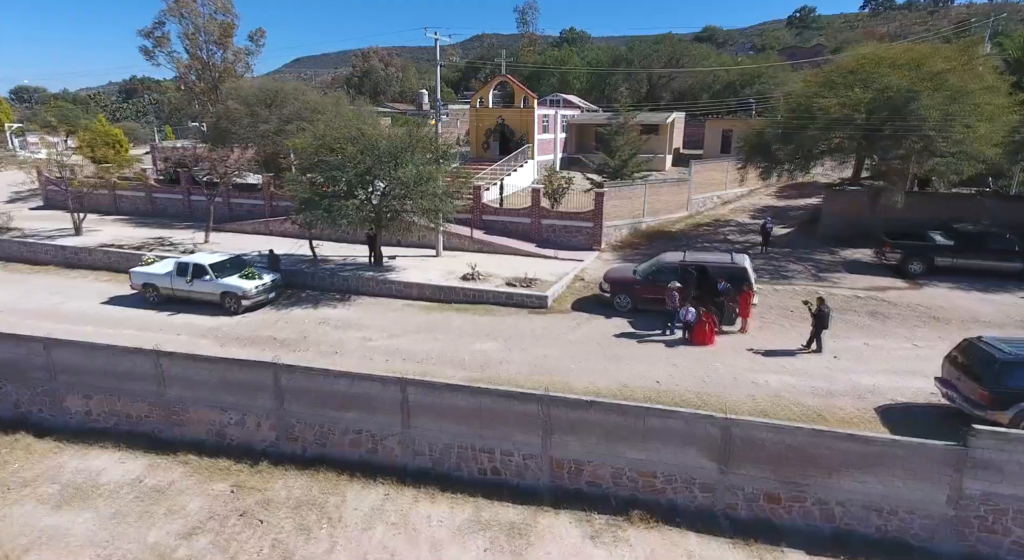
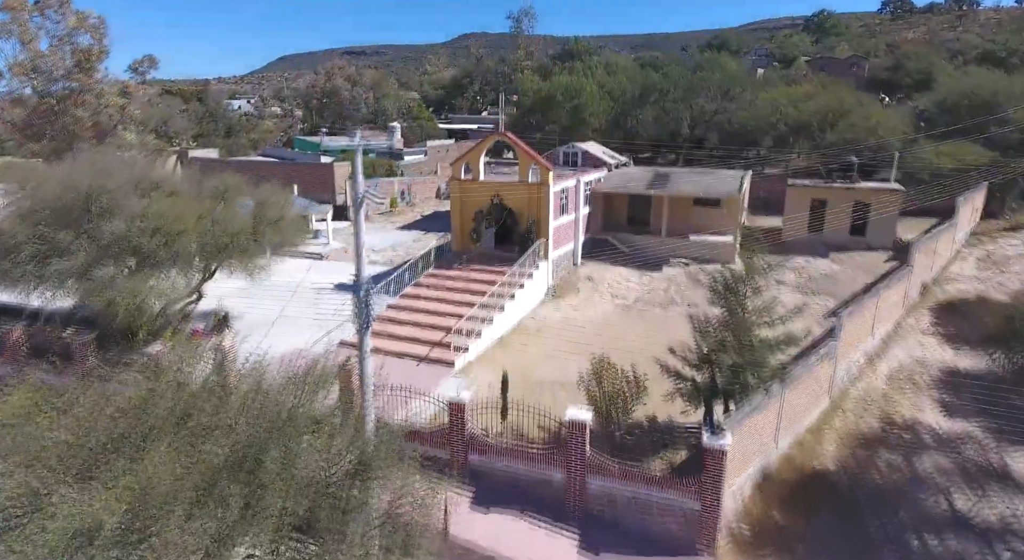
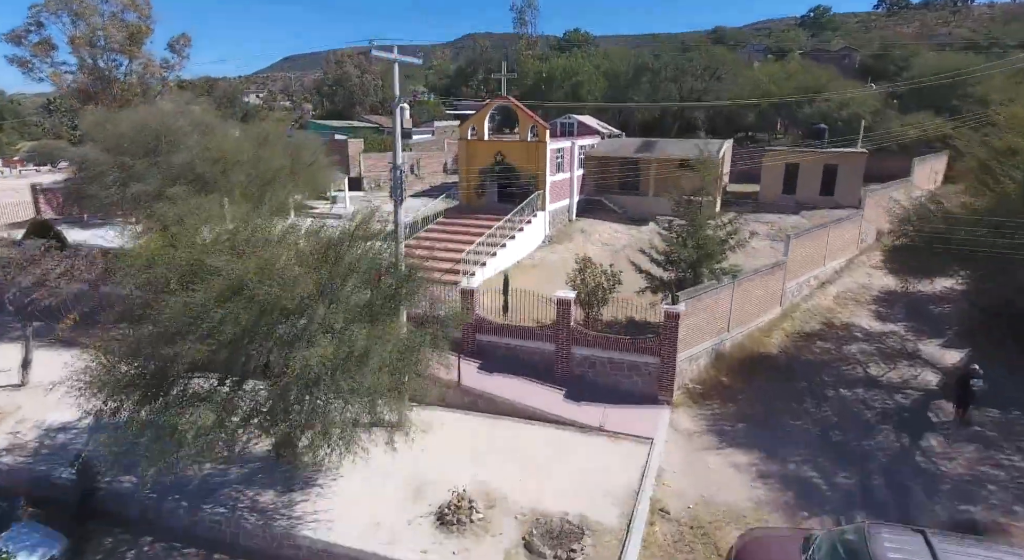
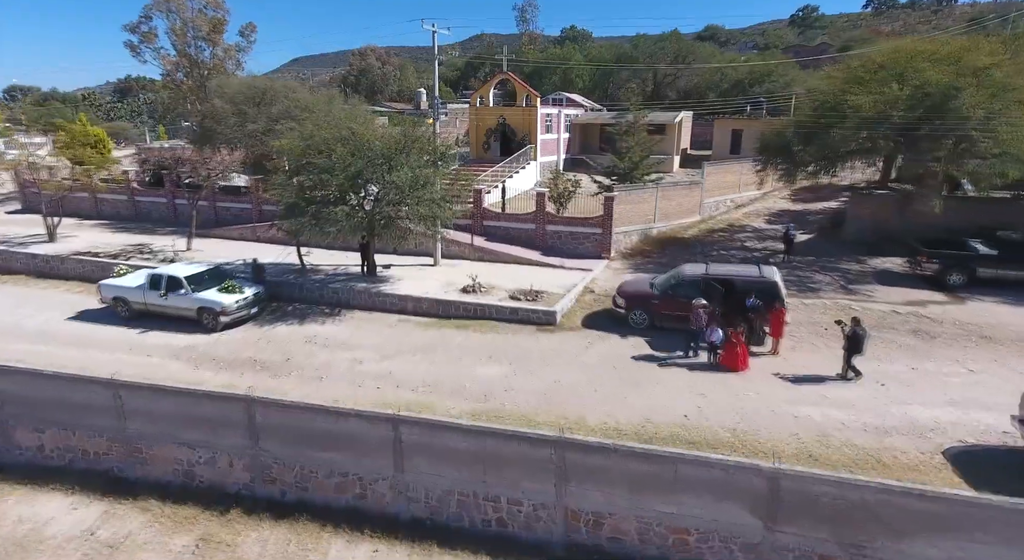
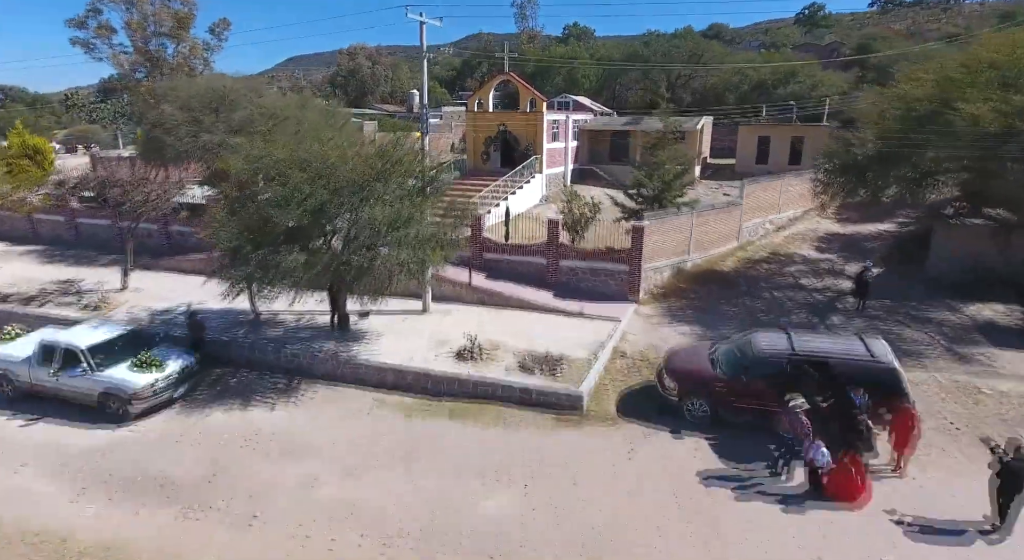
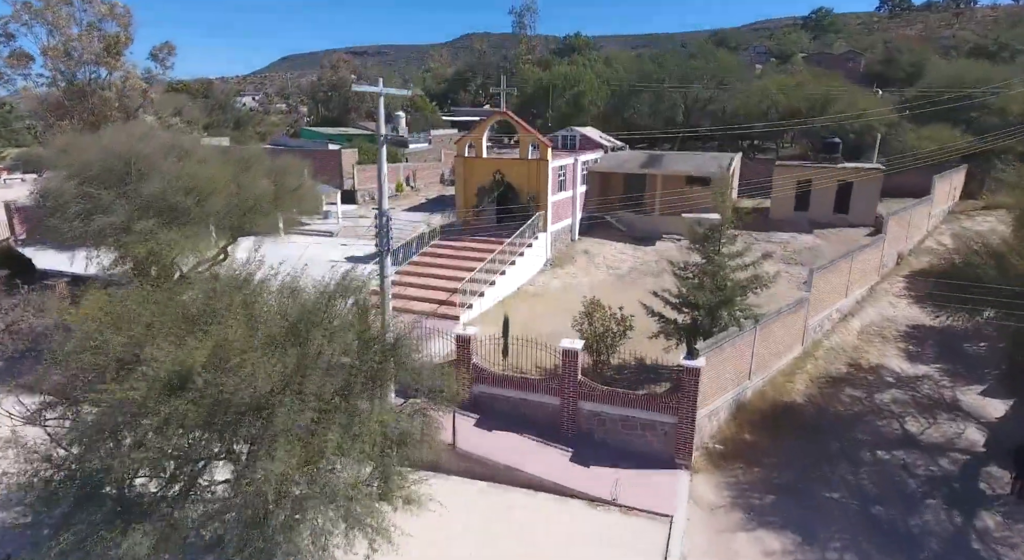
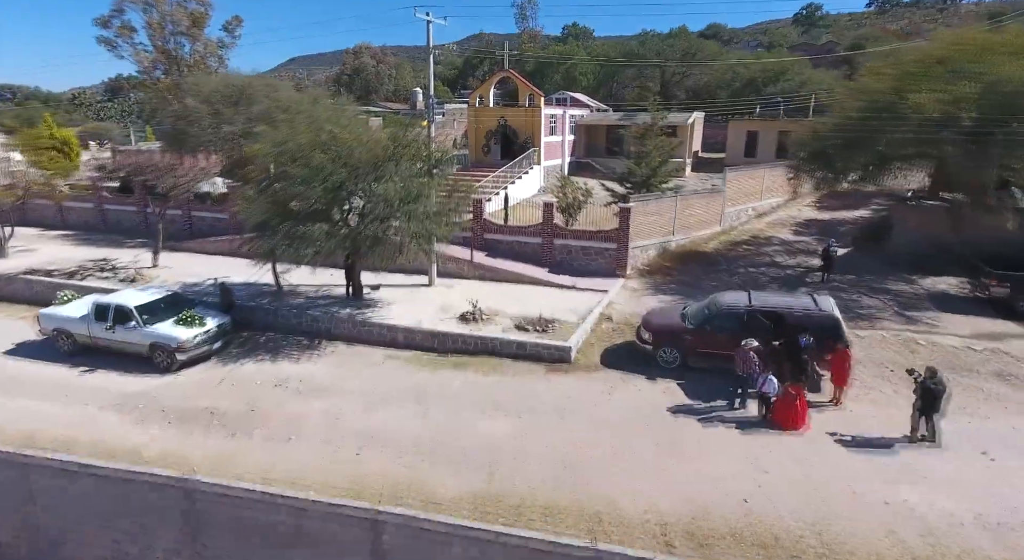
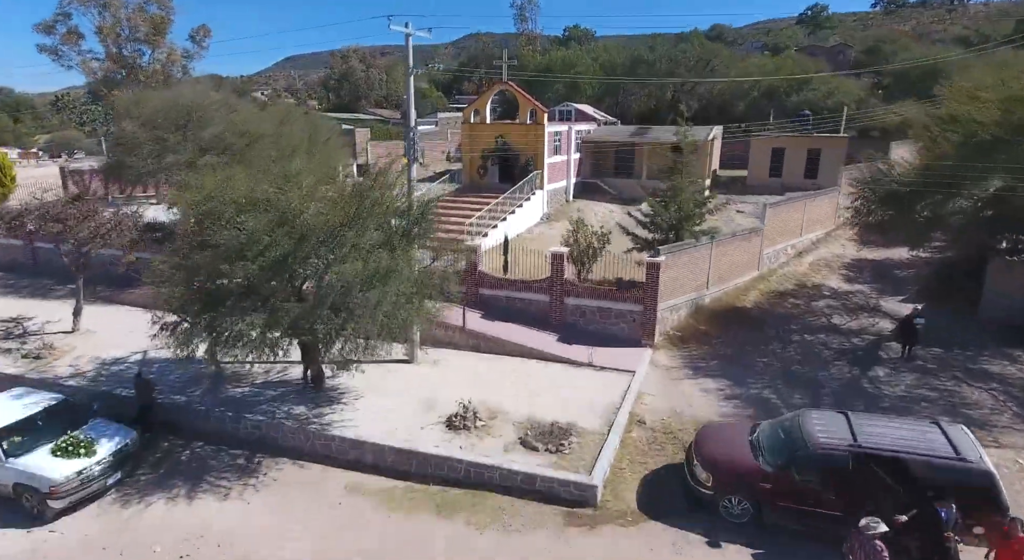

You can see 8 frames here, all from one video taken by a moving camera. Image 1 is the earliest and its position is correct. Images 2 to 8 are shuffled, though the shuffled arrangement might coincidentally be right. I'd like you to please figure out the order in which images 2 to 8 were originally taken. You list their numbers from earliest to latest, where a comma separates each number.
4, 7, 5, 8, 3, 6, 2
